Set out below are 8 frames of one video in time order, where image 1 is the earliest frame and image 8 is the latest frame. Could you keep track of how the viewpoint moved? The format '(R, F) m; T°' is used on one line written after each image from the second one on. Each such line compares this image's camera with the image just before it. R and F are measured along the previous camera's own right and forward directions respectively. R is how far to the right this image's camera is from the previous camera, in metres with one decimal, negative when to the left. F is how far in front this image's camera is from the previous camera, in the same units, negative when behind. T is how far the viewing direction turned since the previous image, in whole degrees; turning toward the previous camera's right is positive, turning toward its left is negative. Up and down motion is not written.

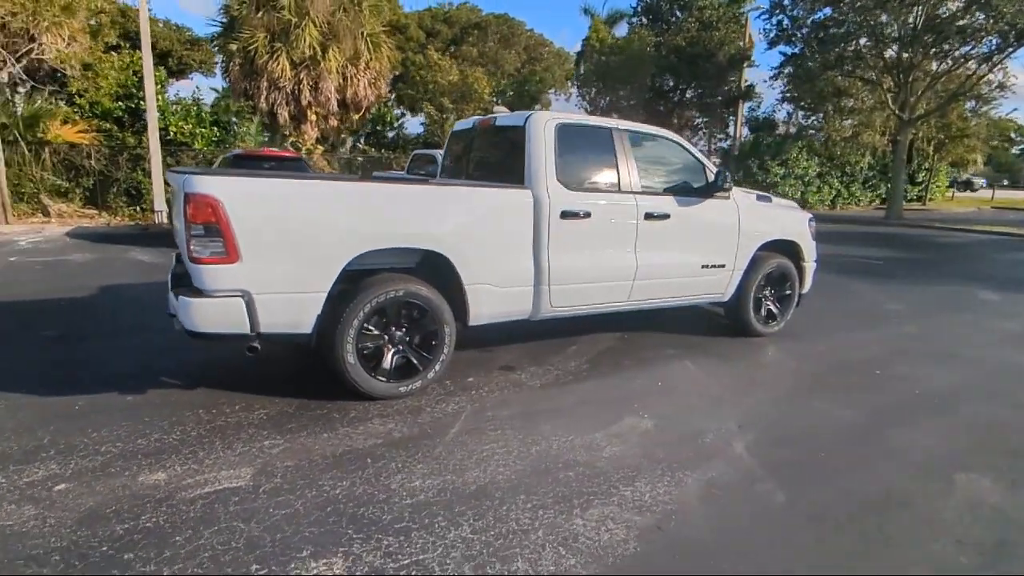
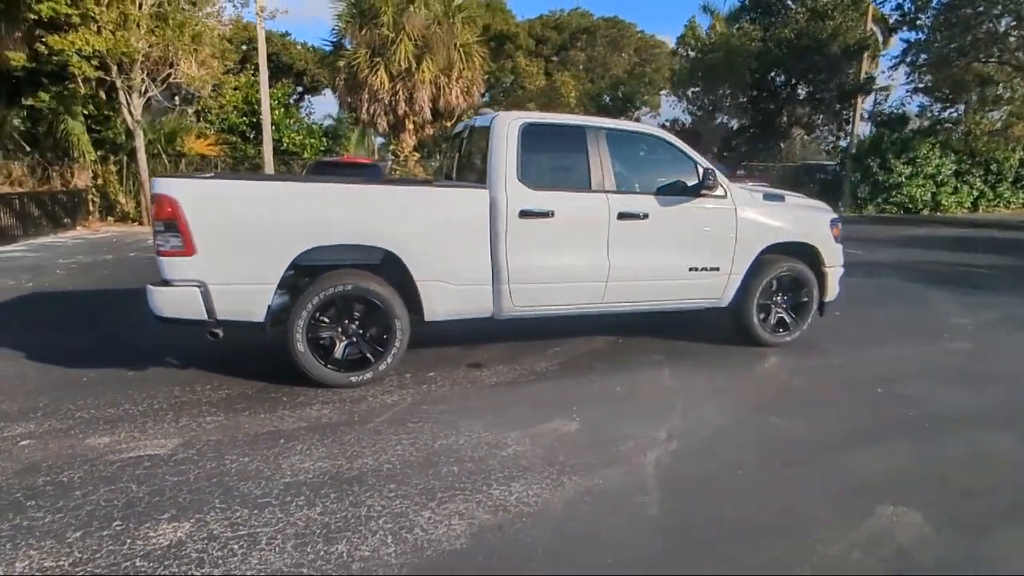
(+1.7, +0.1) m; -12°
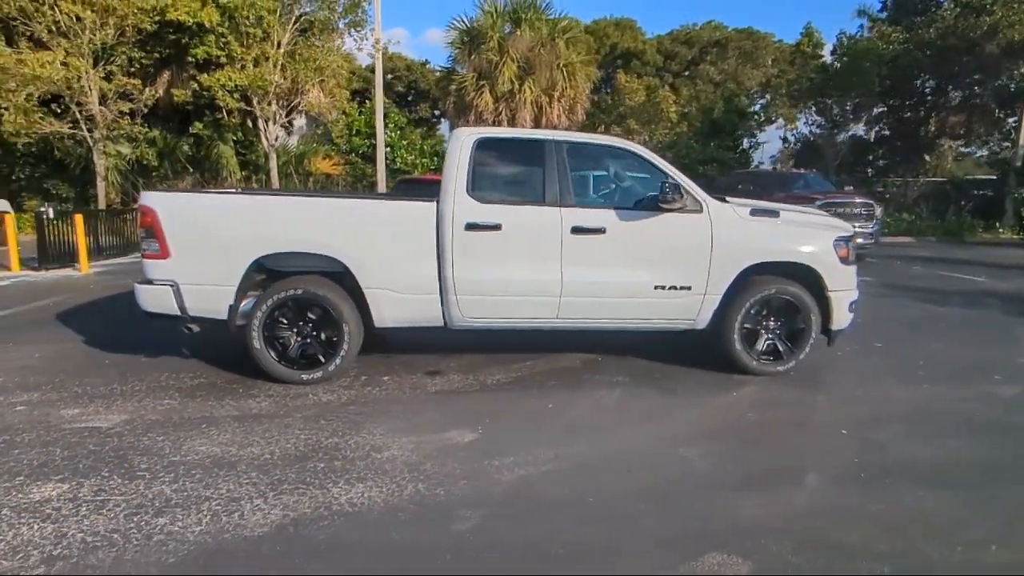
(+2.1, +0.2) m; -13°
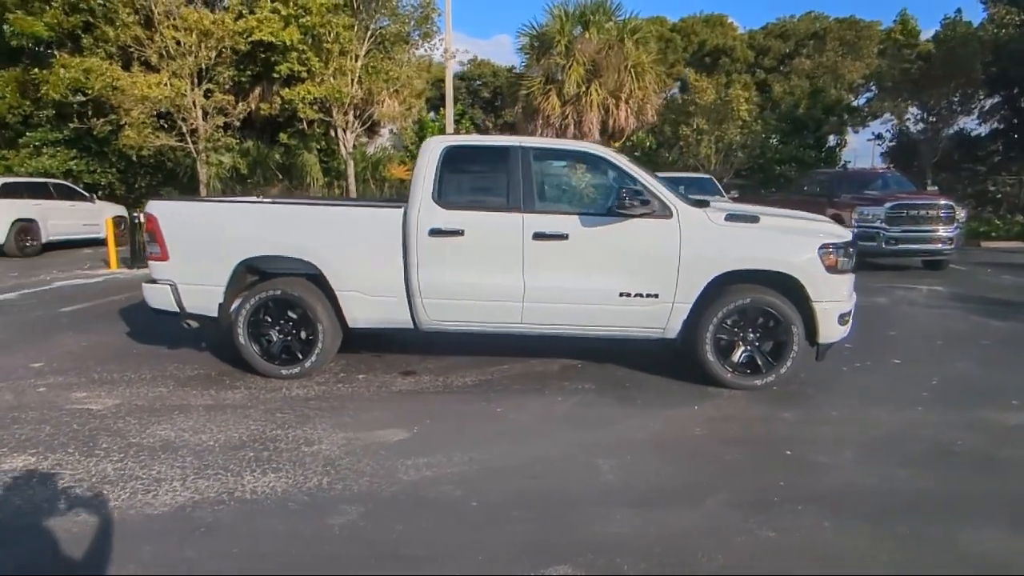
(+1.4, +0.1) m; -9°
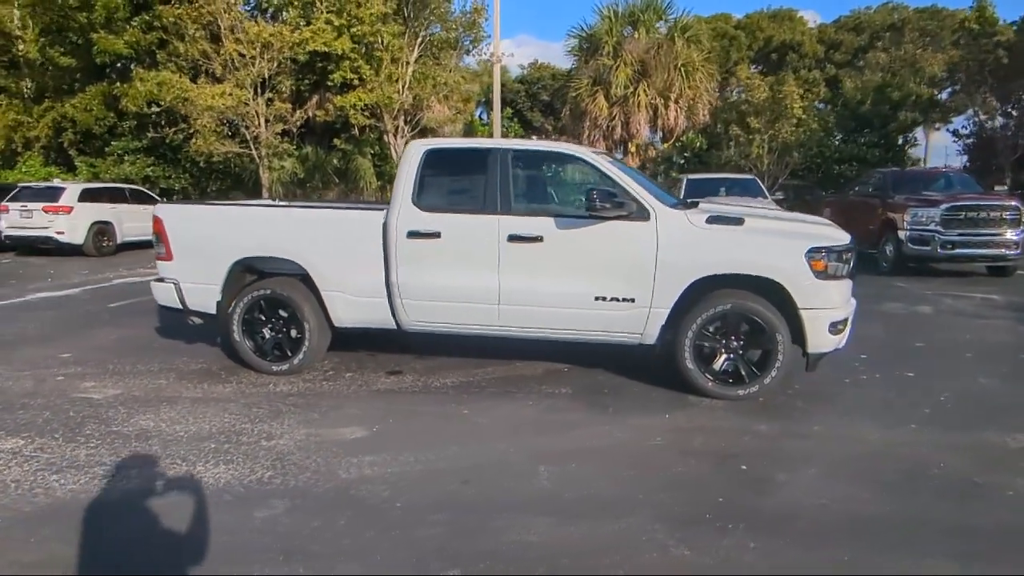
(+1.0, +0.1) m; -6°
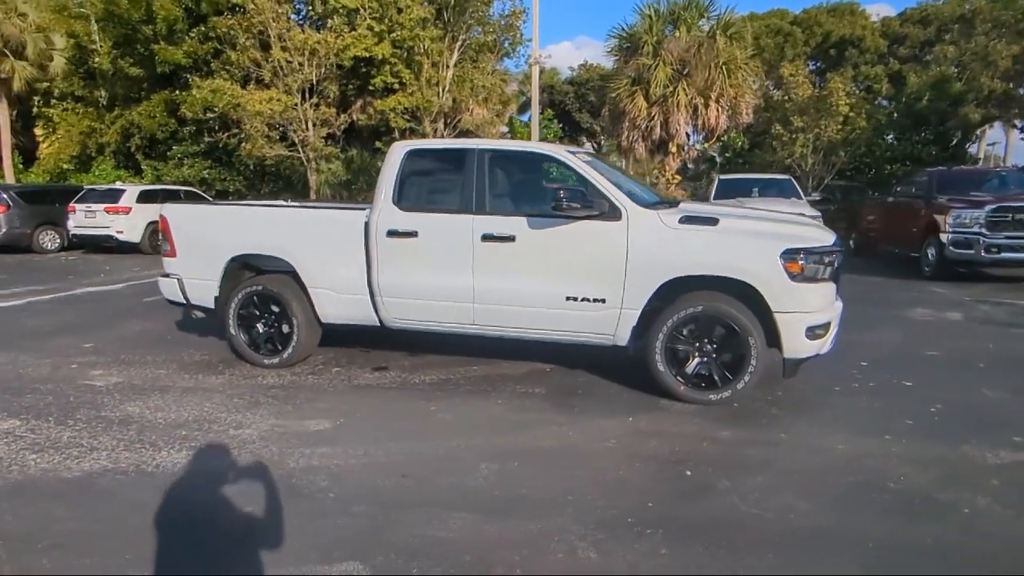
(+0.9, 0.0) m; -5°
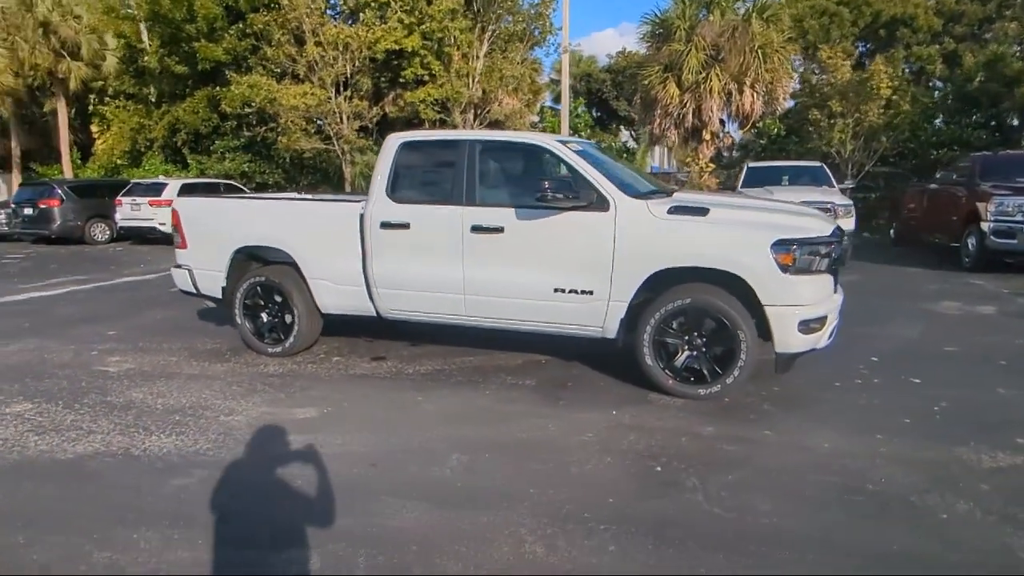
(+0.6, 0.0) m; -4°
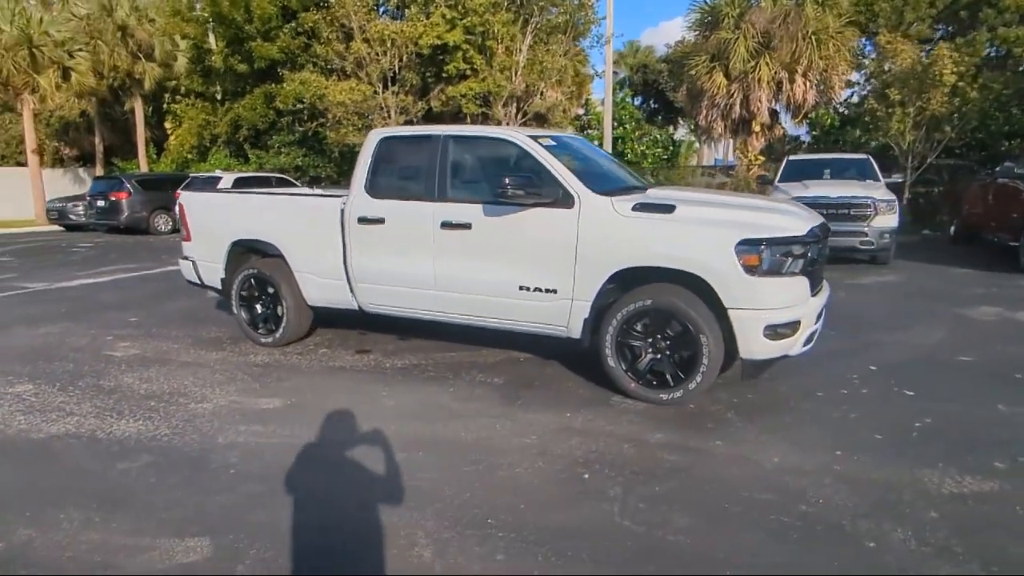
(+1.0, +0.1) m; -6°
